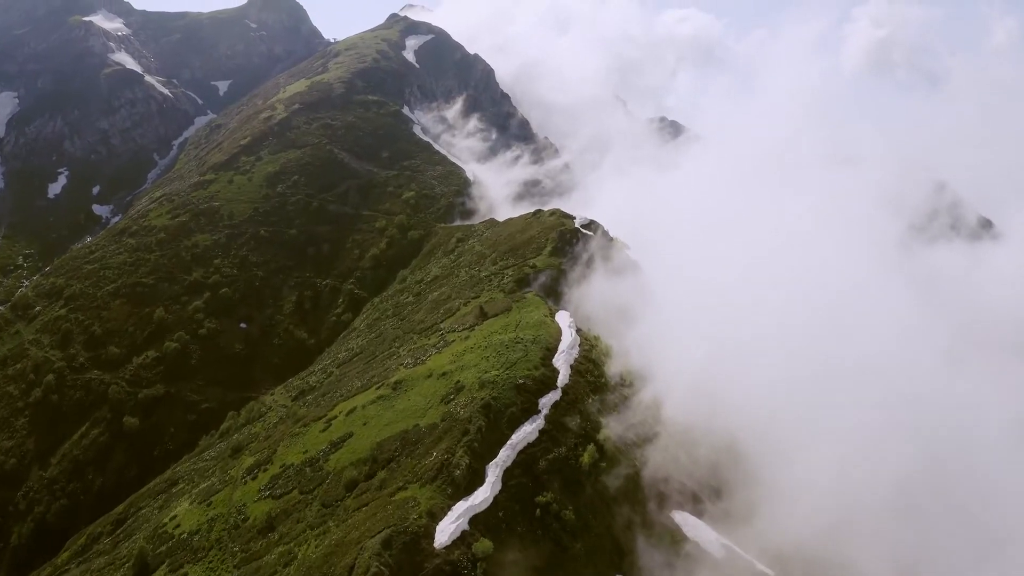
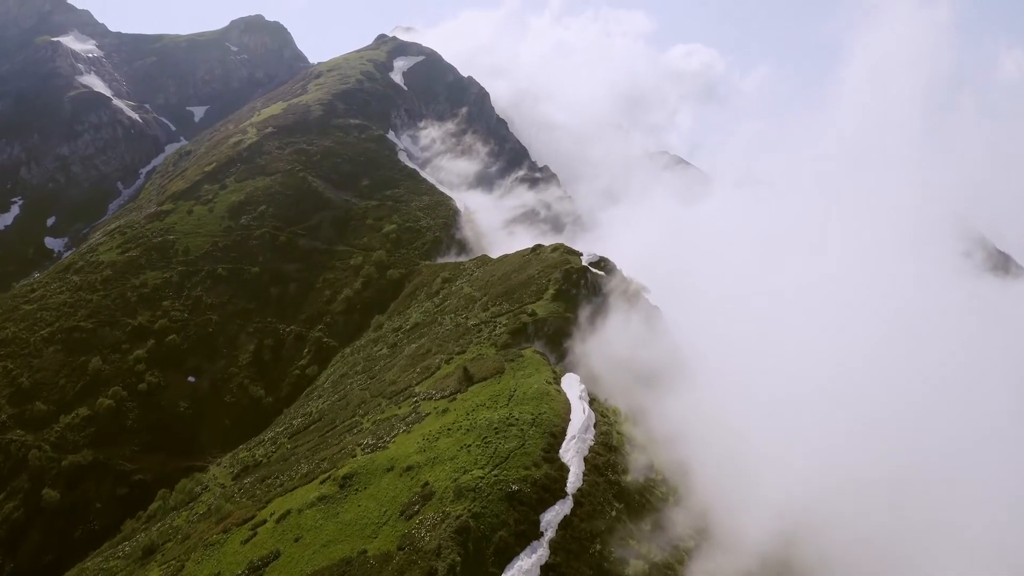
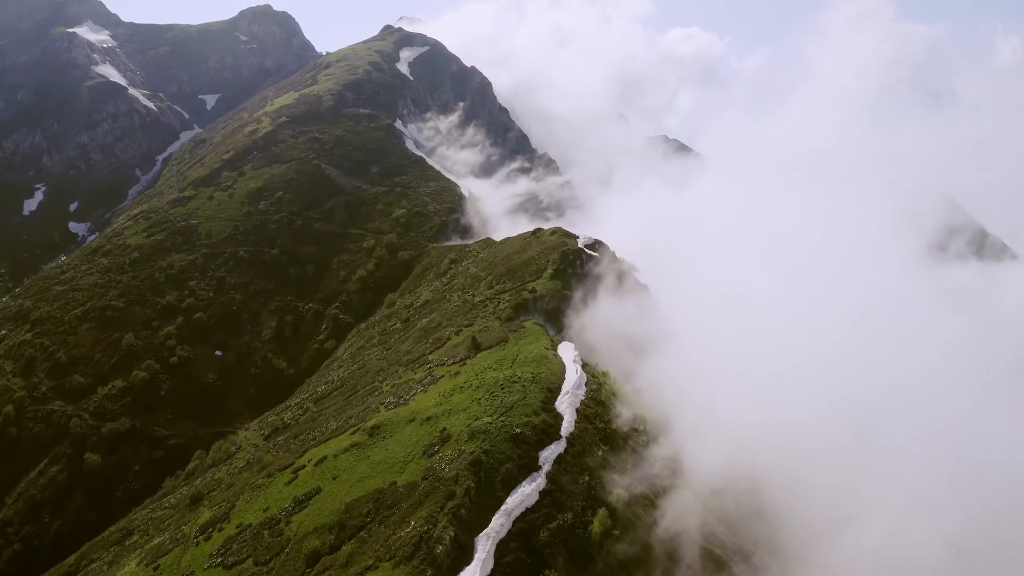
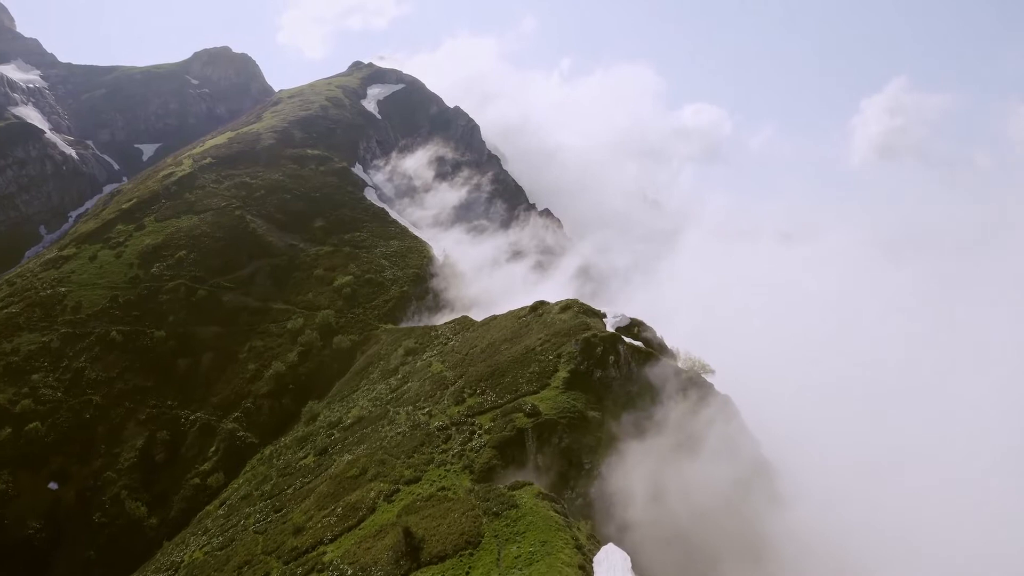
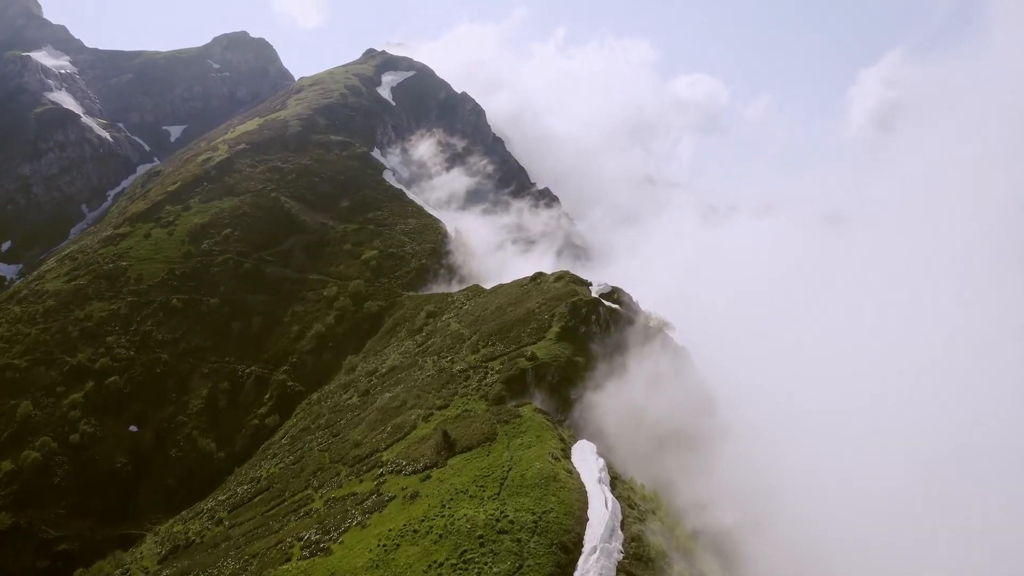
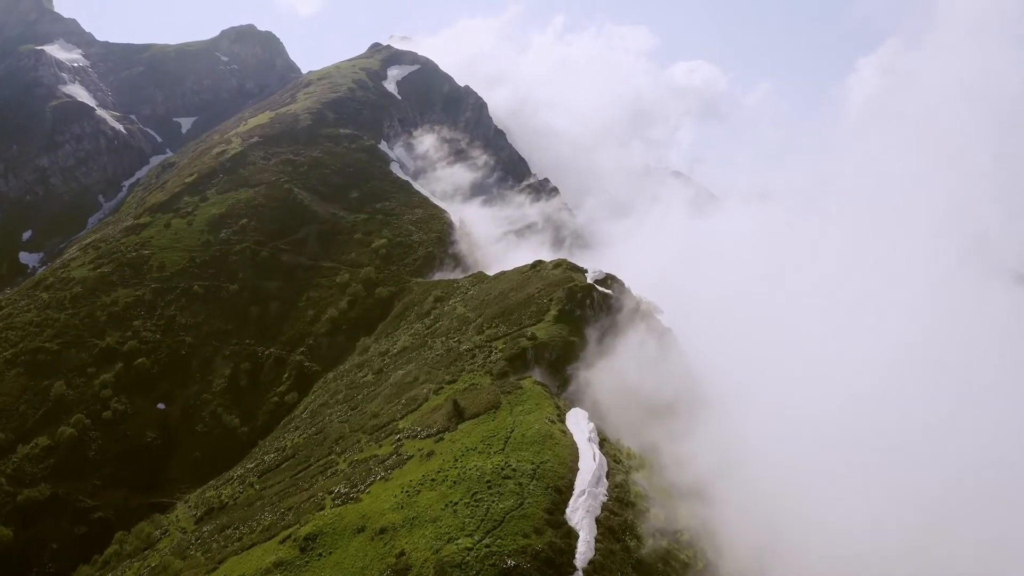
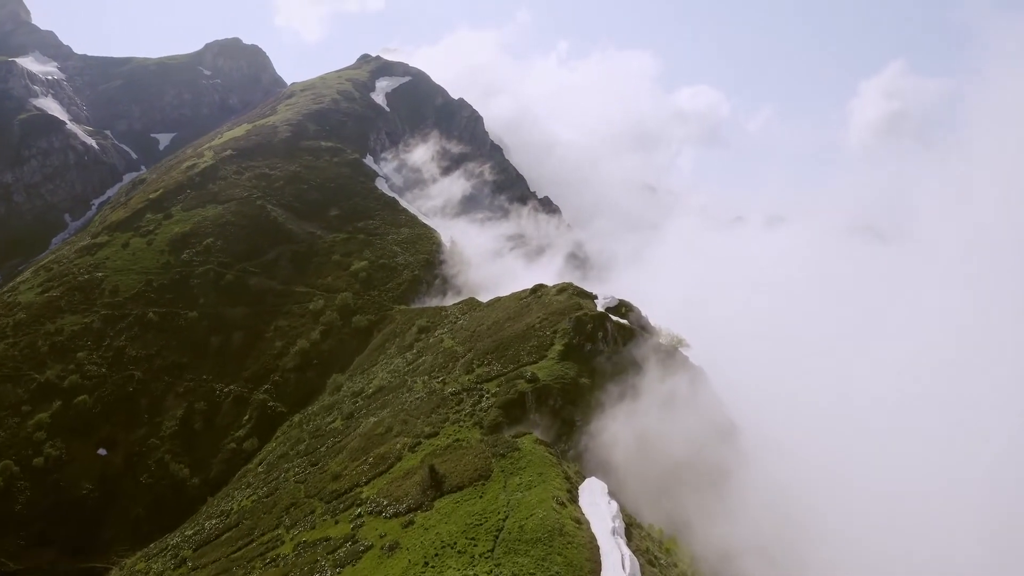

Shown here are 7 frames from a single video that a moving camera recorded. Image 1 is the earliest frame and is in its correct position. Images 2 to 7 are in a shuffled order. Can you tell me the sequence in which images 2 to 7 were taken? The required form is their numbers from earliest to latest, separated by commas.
3, 2, 6, 5, 7, 4
